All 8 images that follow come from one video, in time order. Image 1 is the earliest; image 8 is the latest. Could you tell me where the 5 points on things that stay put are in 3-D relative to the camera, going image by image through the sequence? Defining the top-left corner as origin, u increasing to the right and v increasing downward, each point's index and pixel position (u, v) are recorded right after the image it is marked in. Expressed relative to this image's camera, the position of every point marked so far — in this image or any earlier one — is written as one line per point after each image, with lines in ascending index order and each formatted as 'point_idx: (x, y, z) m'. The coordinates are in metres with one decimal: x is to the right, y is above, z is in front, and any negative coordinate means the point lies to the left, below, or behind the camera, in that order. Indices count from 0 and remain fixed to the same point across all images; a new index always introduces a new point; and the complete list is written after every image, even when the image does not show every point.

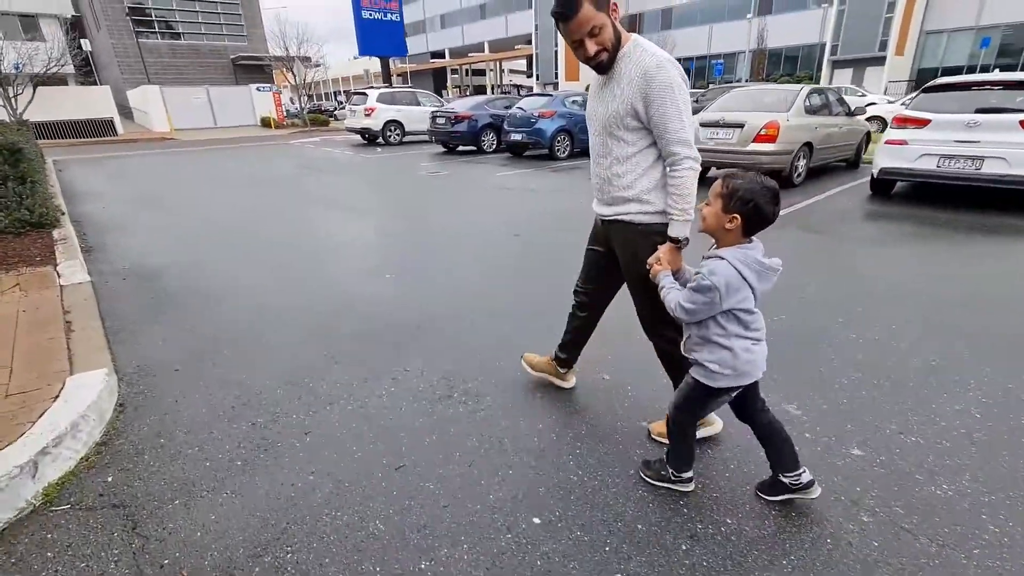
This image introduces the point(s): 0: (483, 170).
0: (-1.0, +3.0, +11.9) m
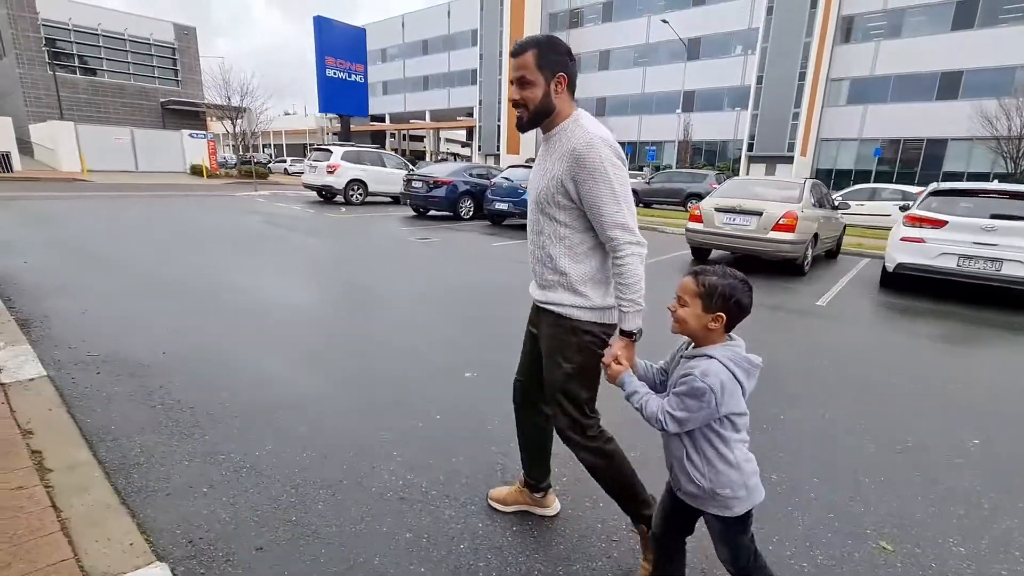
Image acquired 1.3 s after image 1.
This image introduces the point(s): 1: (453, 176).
0: (-1.2, +1.2, +11.2) m
1: (-1.6, +3.1, +13.3) m
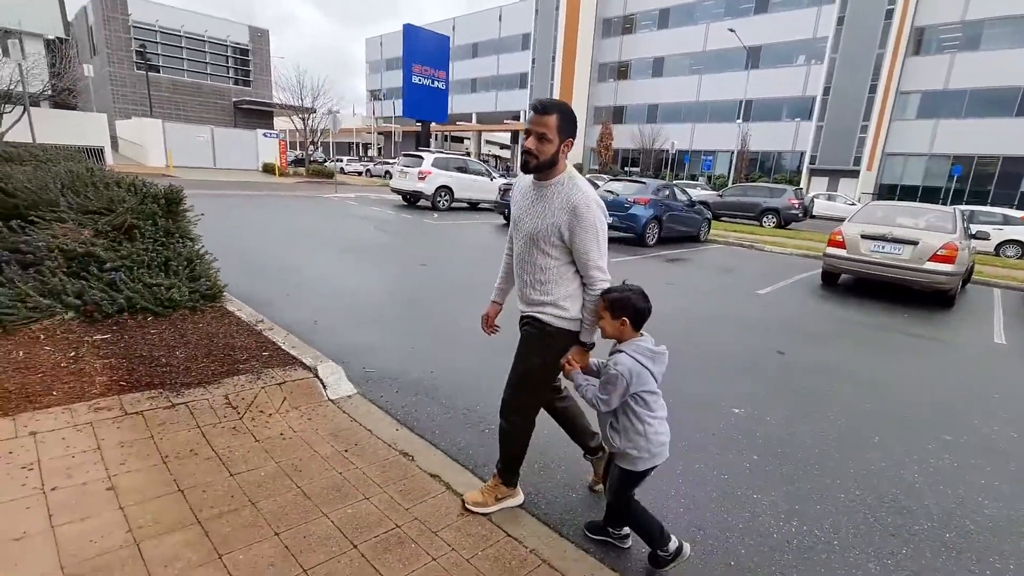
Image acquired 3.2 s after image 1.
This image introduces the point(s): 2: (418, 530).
0: (+1.3, +1.0, +11.3) m
1: (+1.1, +2.8, +13.5) m
2: (-0.4, -1.1, +2.2) m
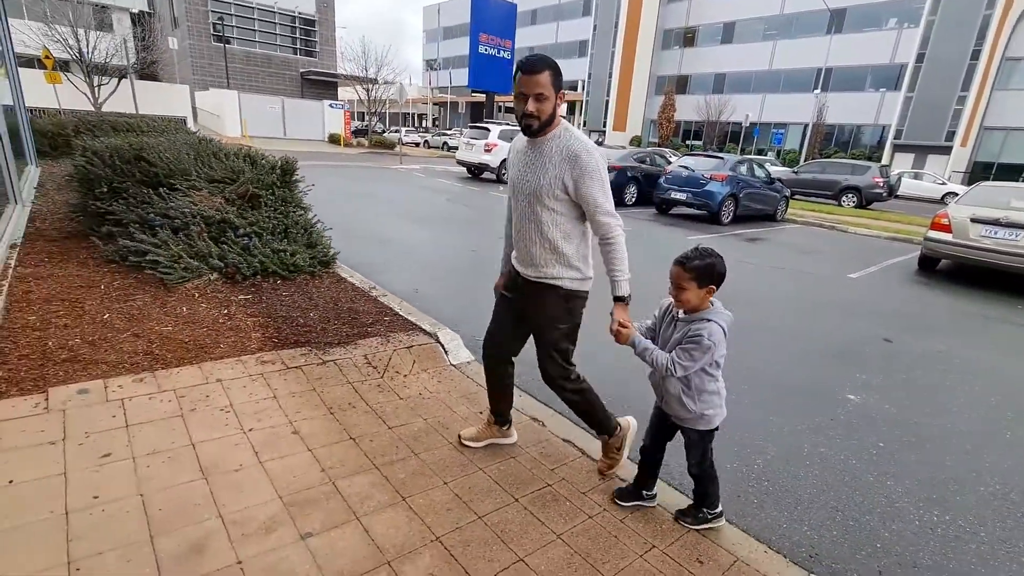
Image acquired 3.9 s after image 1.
0: (+2.9, +1.5, +11.2) m
1: (+3.0, +3.5, +13.2) m
2: (+0.3, -1.0, +2.3) m
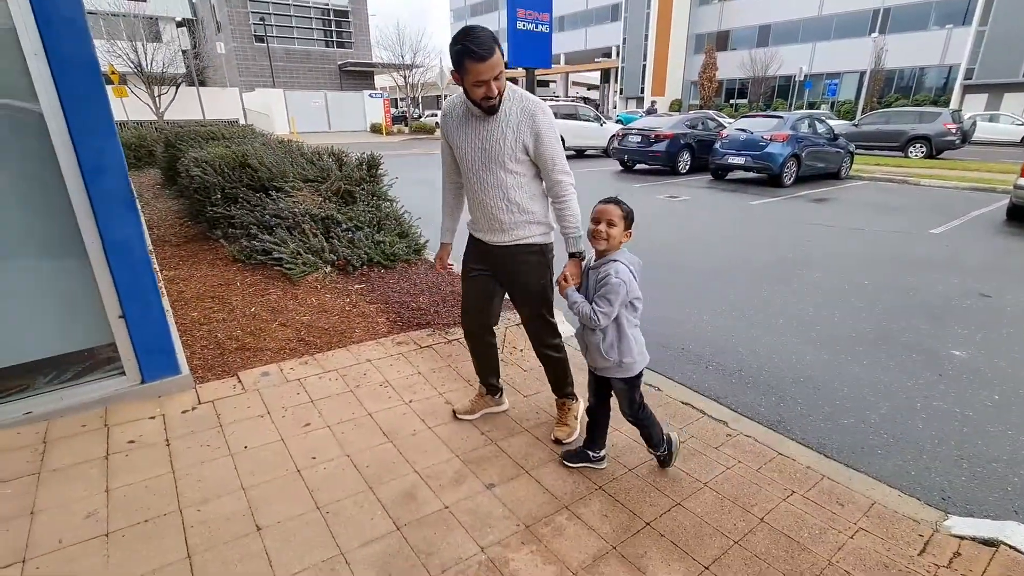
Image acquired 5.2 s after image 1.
0: (+4.2, +2.2, +11.0) m
1: (+4.3, +4.3, +12.9) m
2: (+1.0, -0.8, +2.6) m
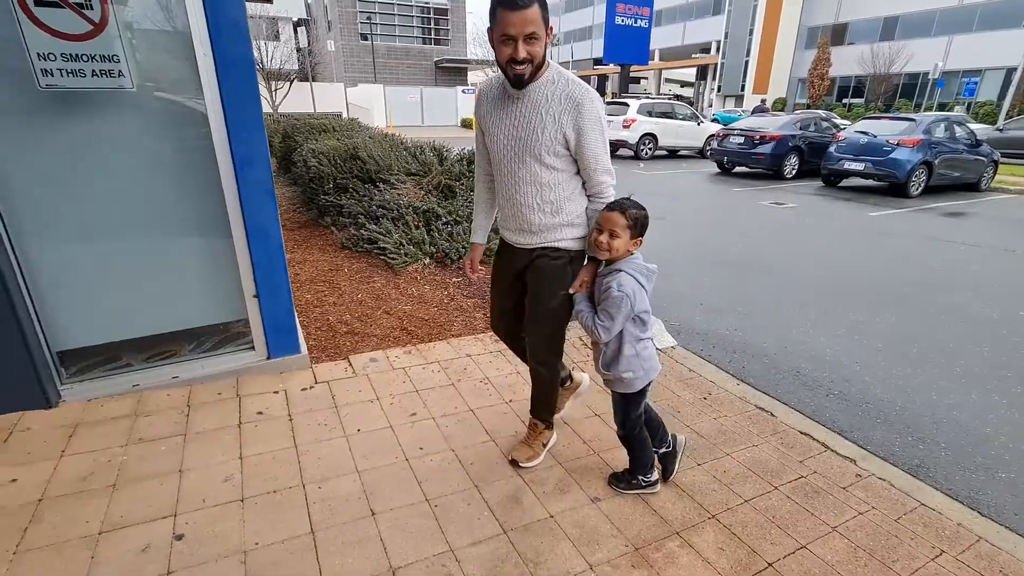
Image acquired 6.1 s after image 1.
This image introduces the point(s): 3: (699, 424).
0: (+6.1, +1.9, +10.1) m
1: (+6.6, +3.9, +12.0) m
2: (+1.5, -0.9, +2.3) m
3: (+1.0, -0.8, +2.7) m
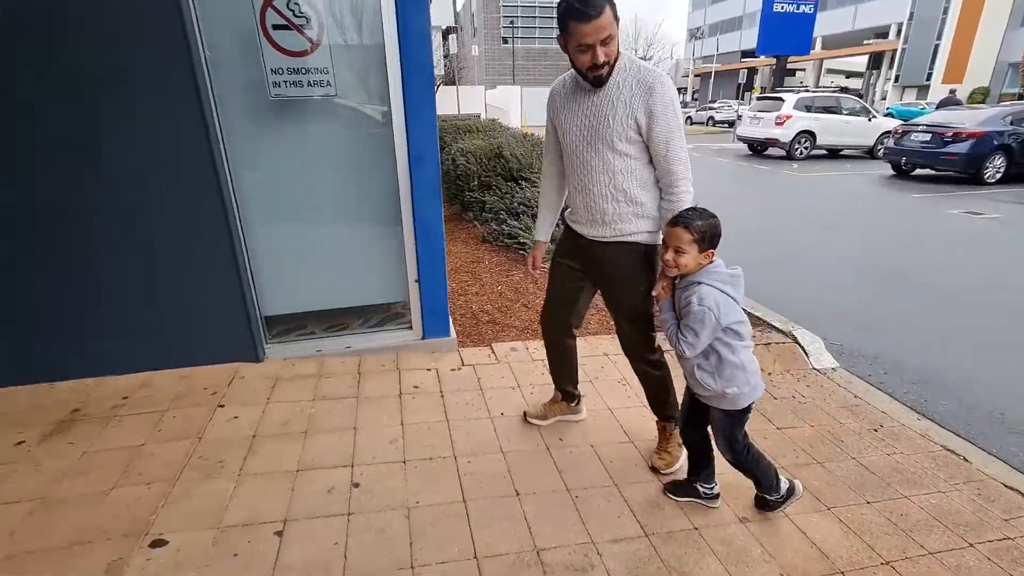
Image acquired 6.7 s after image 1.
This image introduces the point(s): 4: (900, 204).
0: (+8.7, +1.4, +8.4) m
1: (+9.7, +3.4, +10.1) m
2: (+2.1, -1.0, +1.9) m
3: (+1.8, -0.8, +2.4) m
4: (+6.8, +1.4, +8.6) m
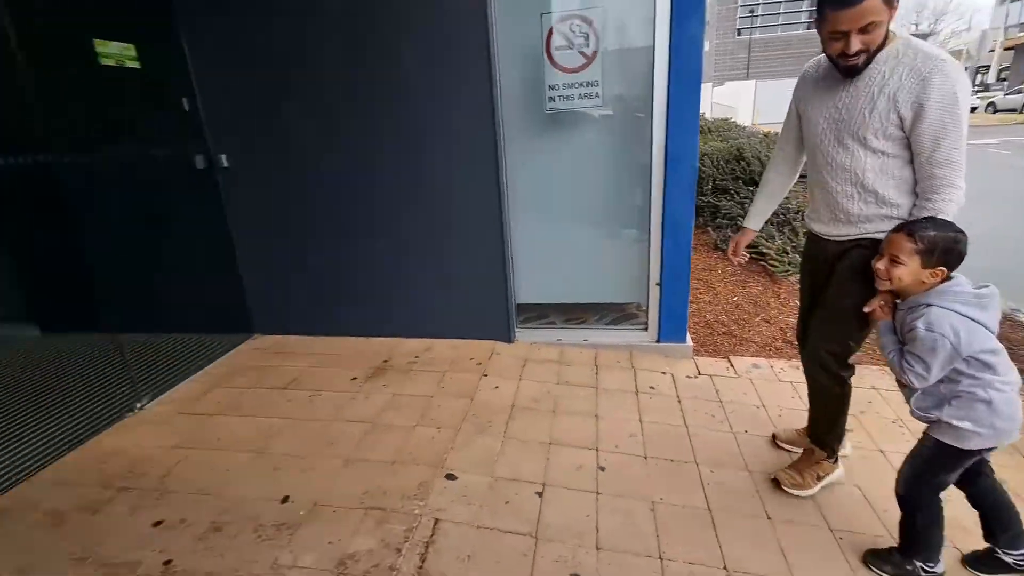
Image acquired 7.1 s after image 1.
0: (+11.6, +0.4, +4.4) m
1: (+13.4, +2.3, +5.5) m
2: (+2.8, -1.3, +1.0) m
3: (+2.7, -1.0, +1.6) m
4: (+10.0, +0.6, +5.2) m
